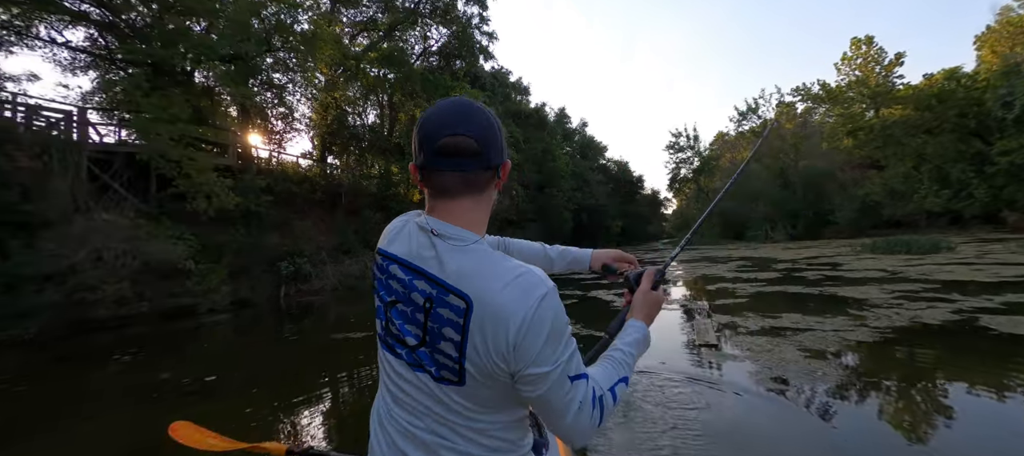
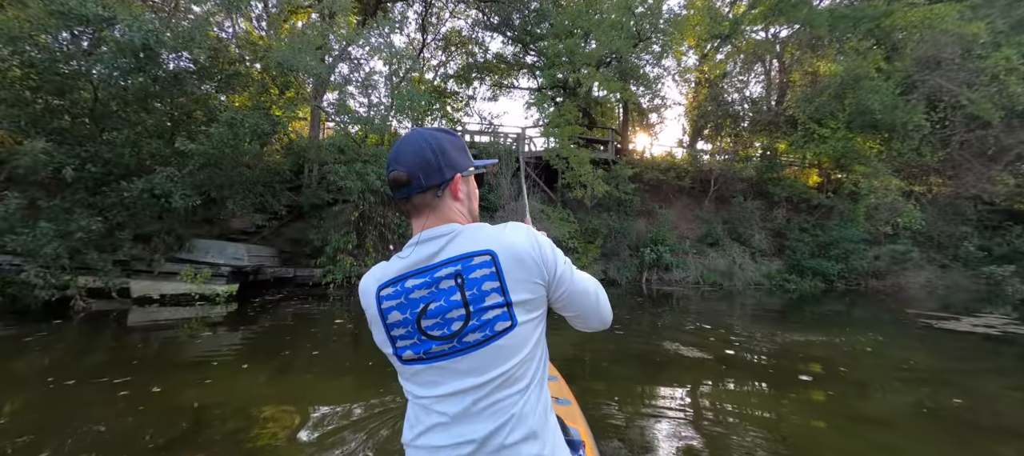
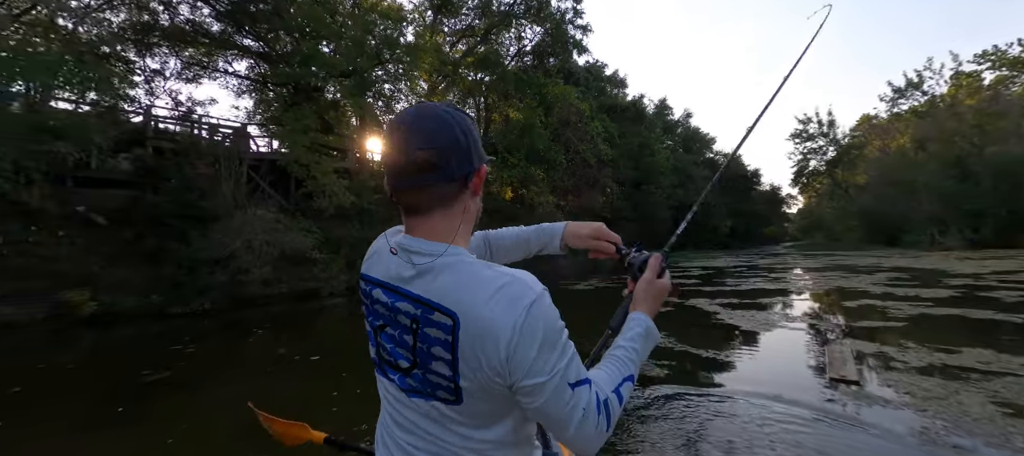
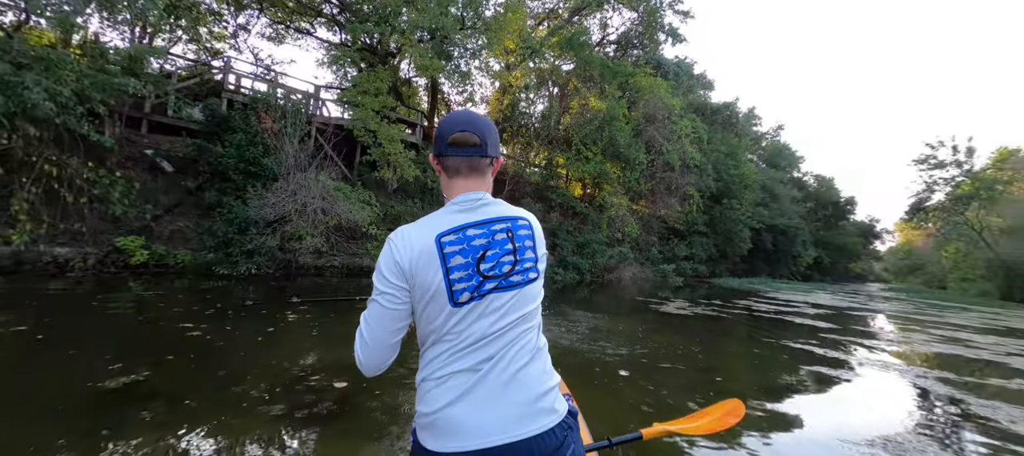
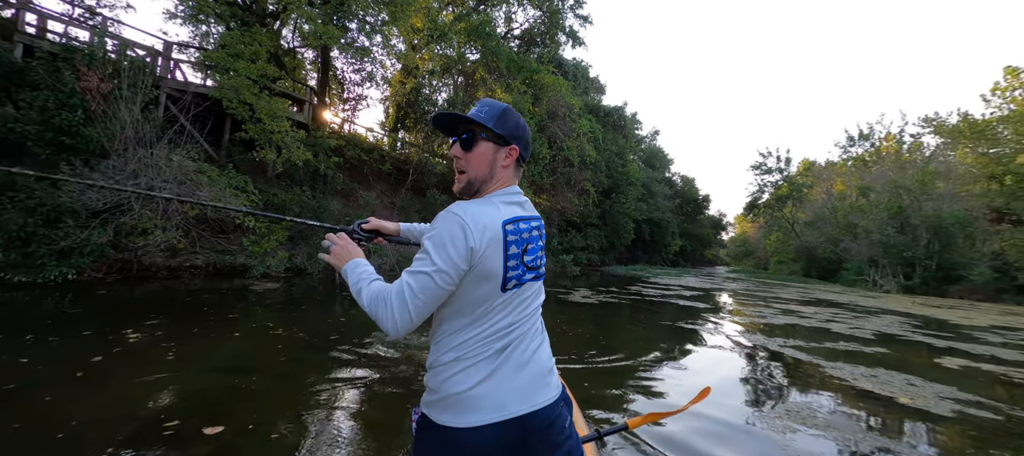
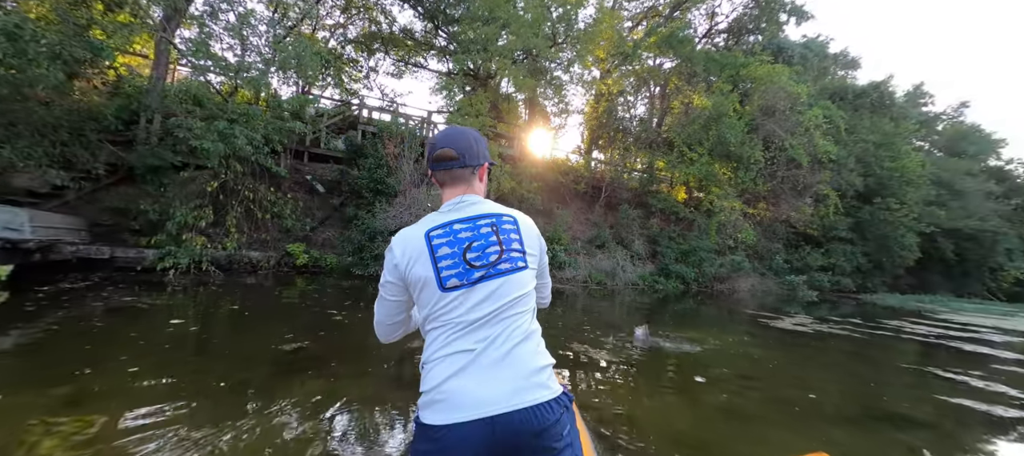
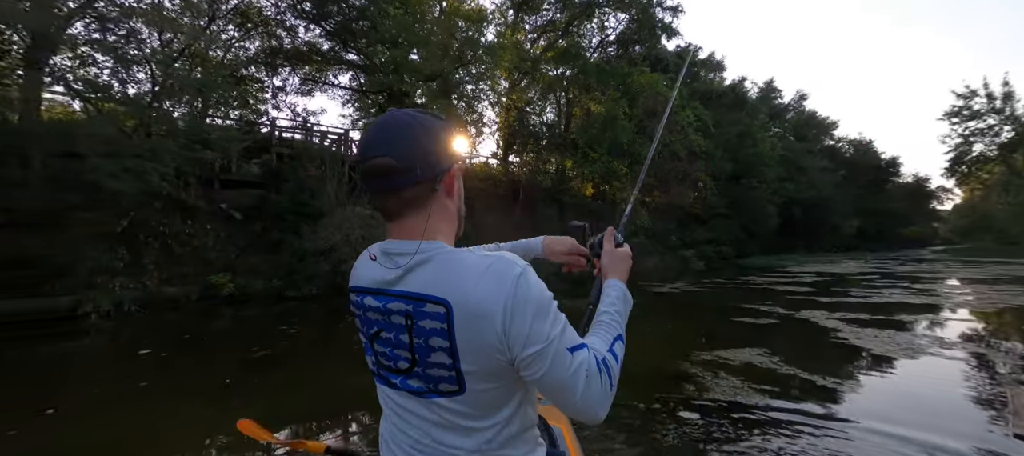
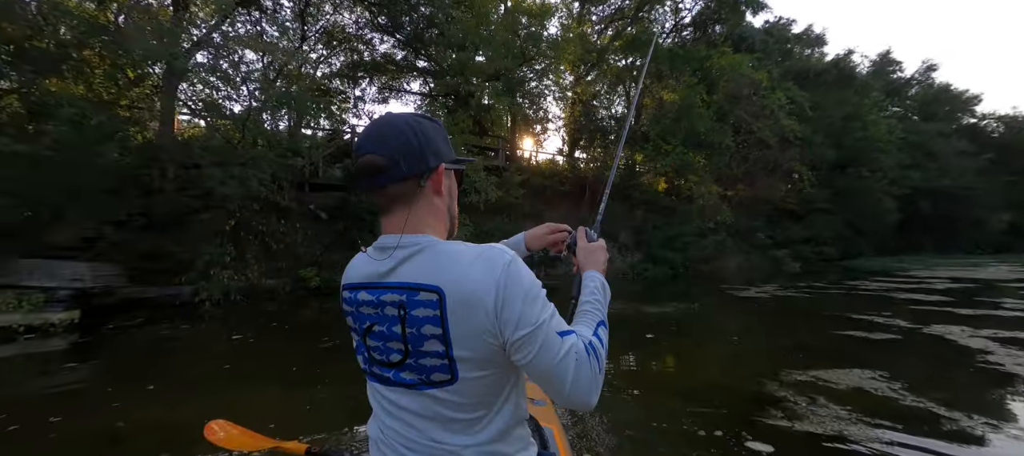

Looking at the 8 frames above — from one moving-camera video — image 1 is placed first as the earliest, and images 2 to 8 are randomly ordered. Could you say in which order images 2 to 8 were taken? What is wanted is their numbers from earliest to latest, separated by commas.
3, 7, 8, 2, 6, 4, 5
